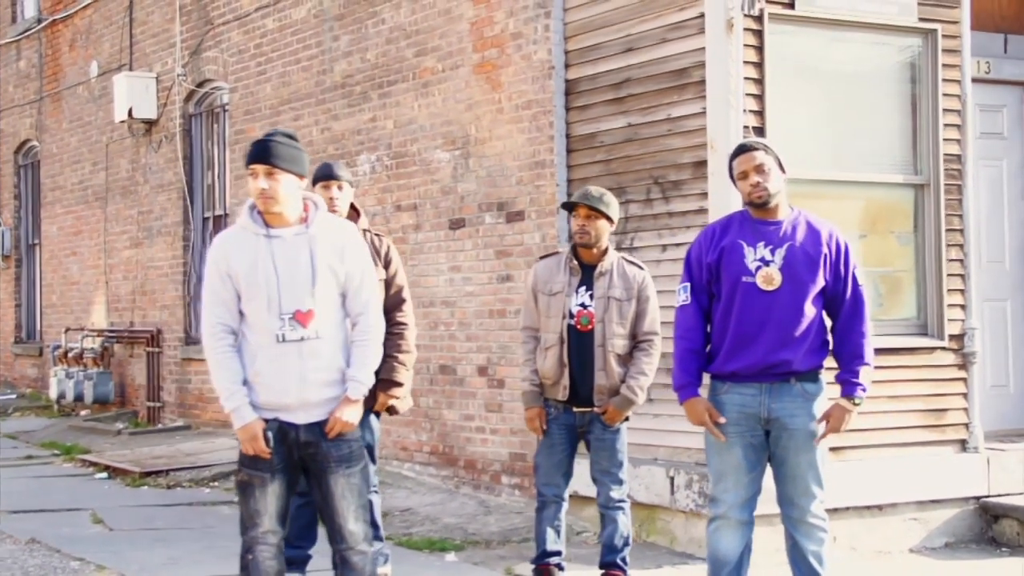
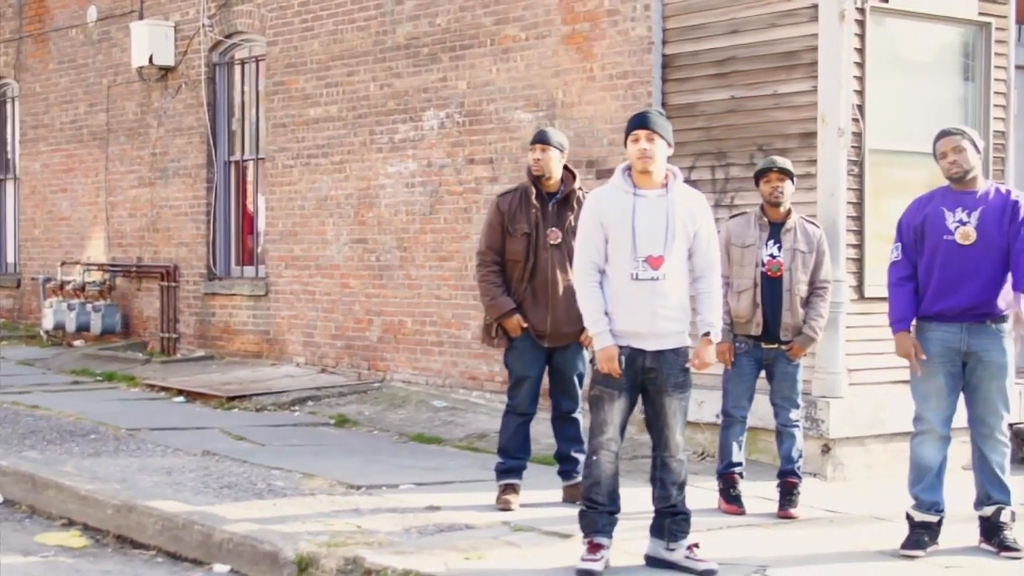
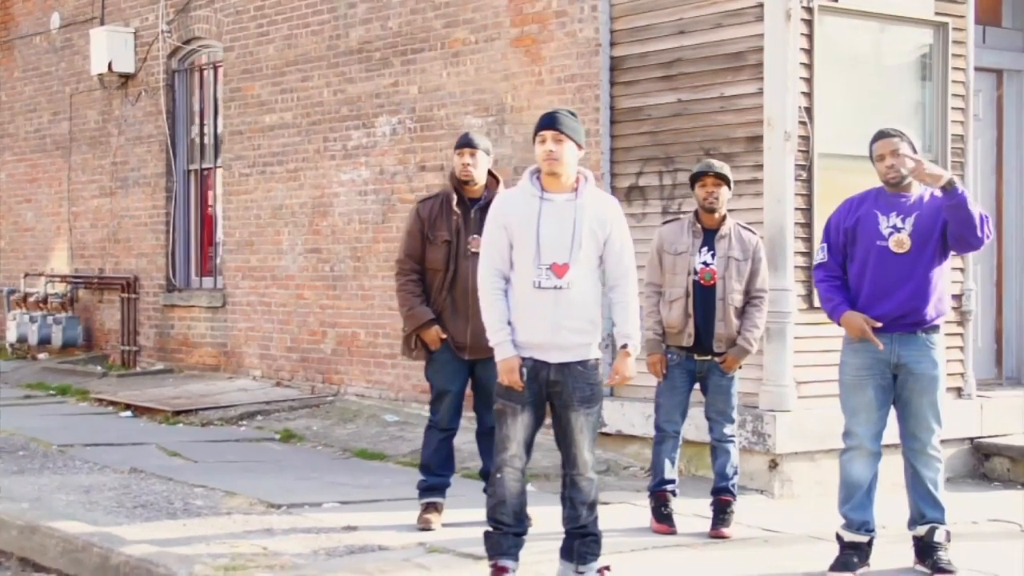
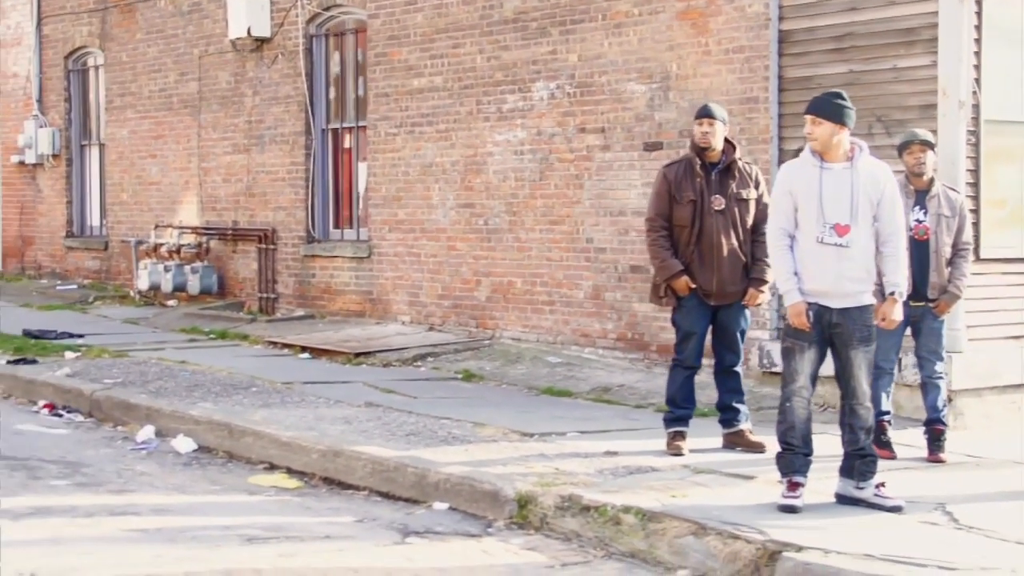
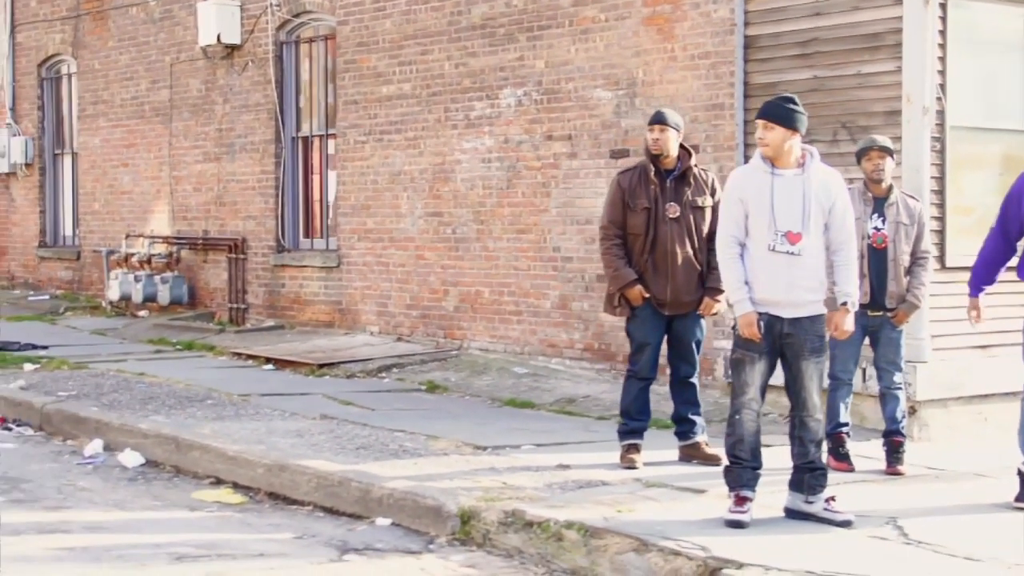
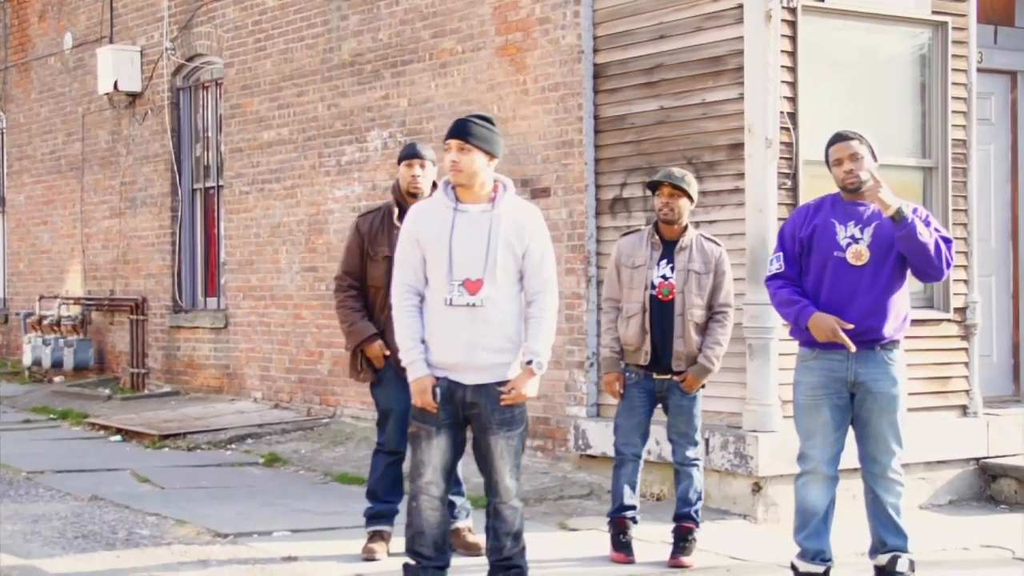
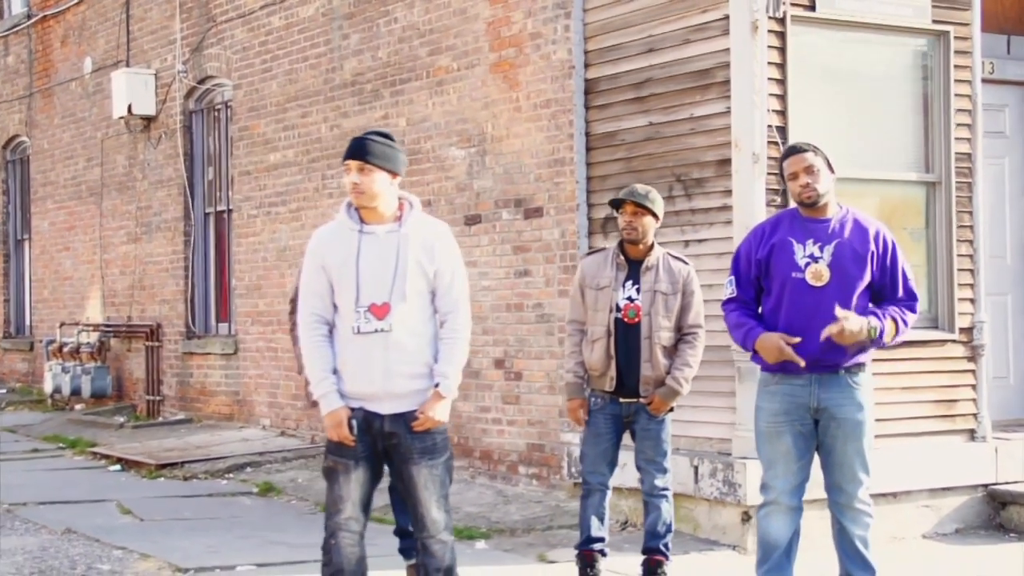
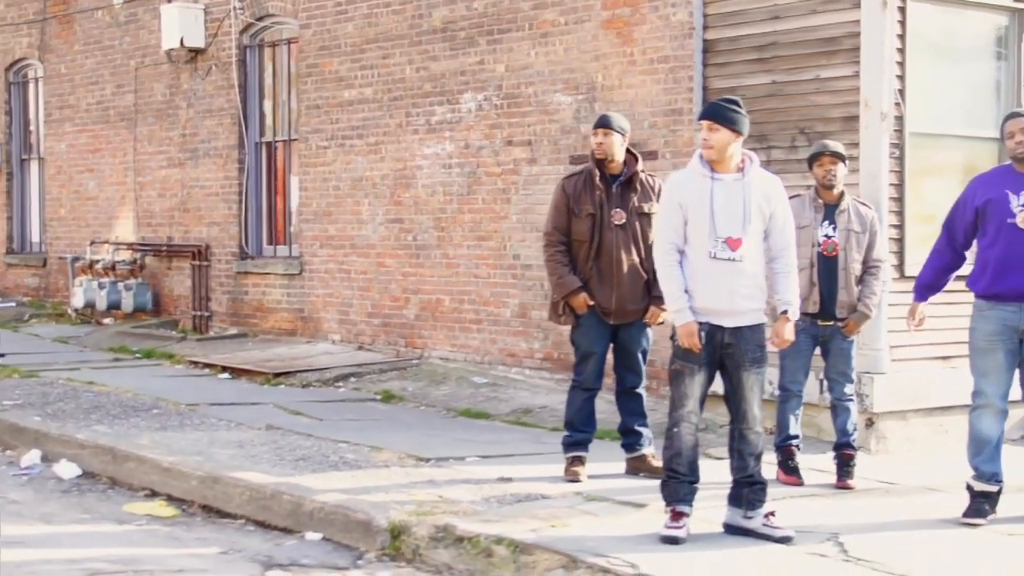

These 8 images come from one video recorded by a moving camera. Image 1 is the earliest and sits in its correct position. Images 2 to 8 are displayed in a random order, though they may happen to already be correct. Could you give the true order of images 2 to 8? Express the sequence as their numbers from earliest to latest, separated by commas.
7, 6, 3, 2, 8, 5, 4
